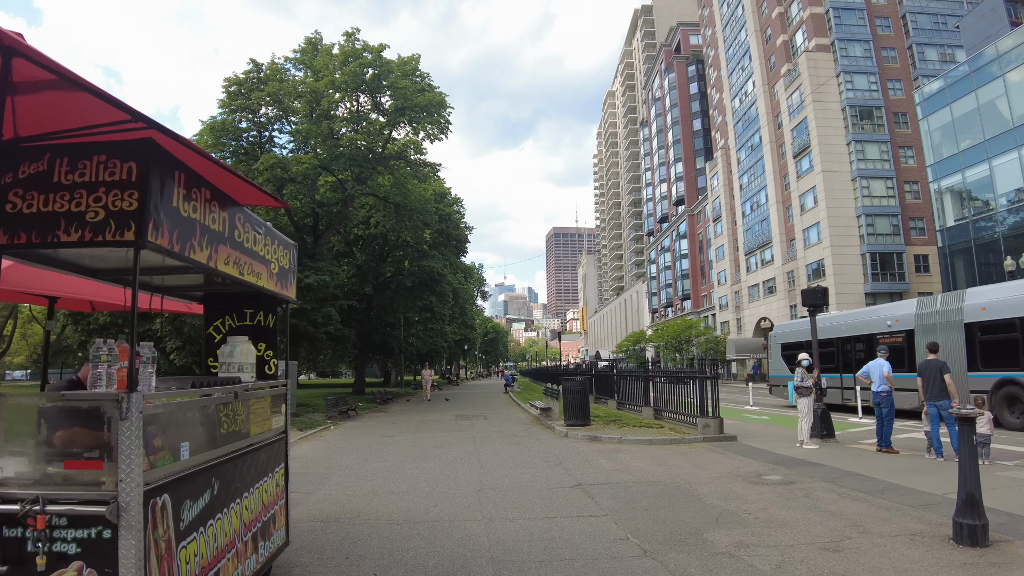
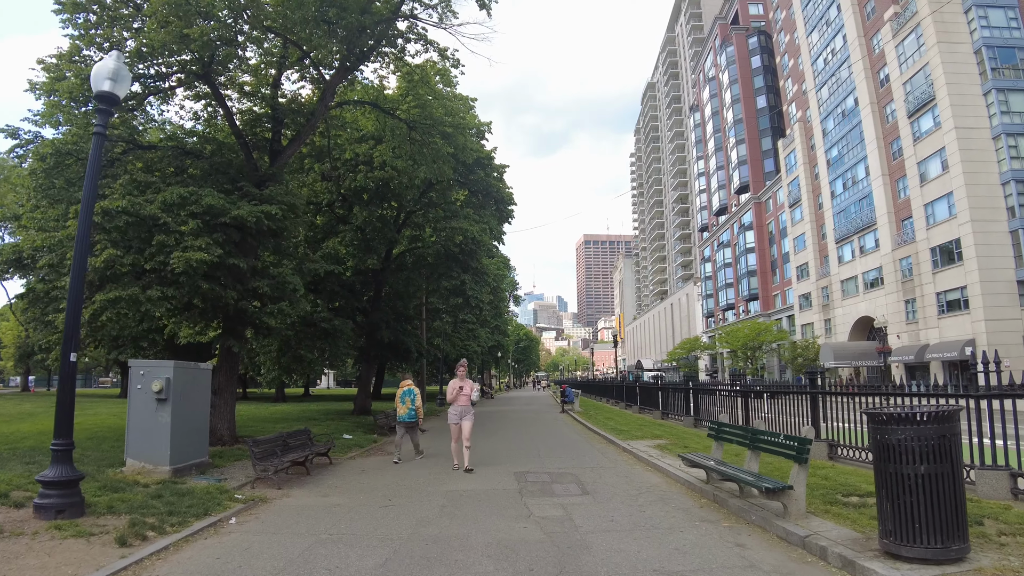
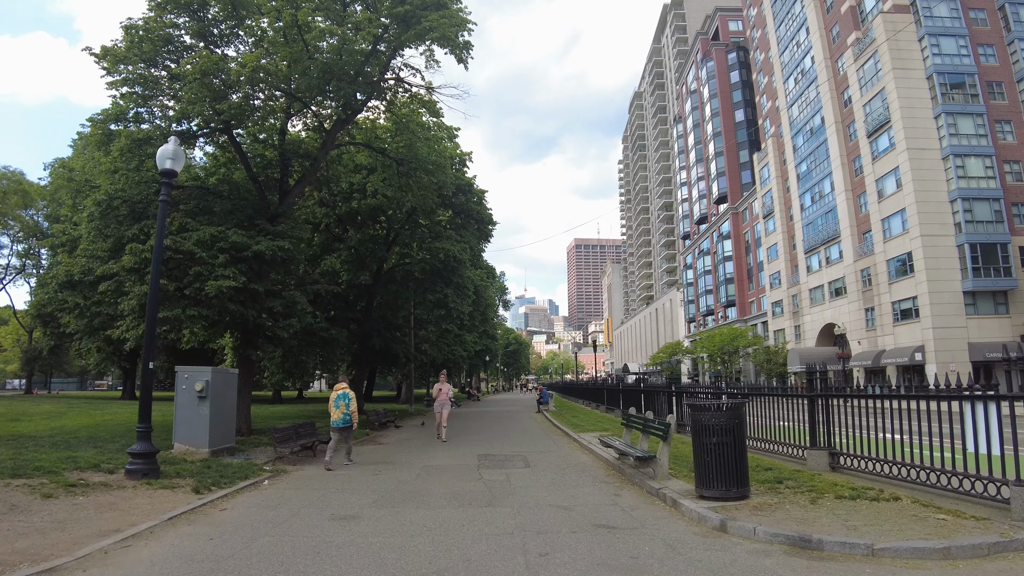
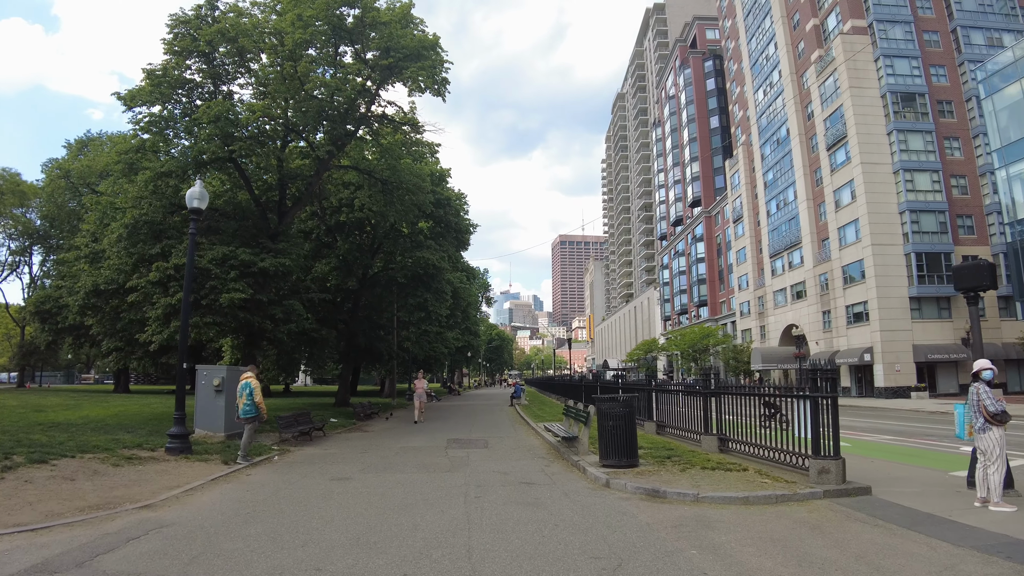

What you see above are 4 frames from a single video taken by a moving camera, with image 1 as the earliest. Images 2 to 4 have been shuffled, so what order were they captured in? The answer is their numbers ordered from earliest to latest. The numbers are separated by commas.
4, 3, 2
